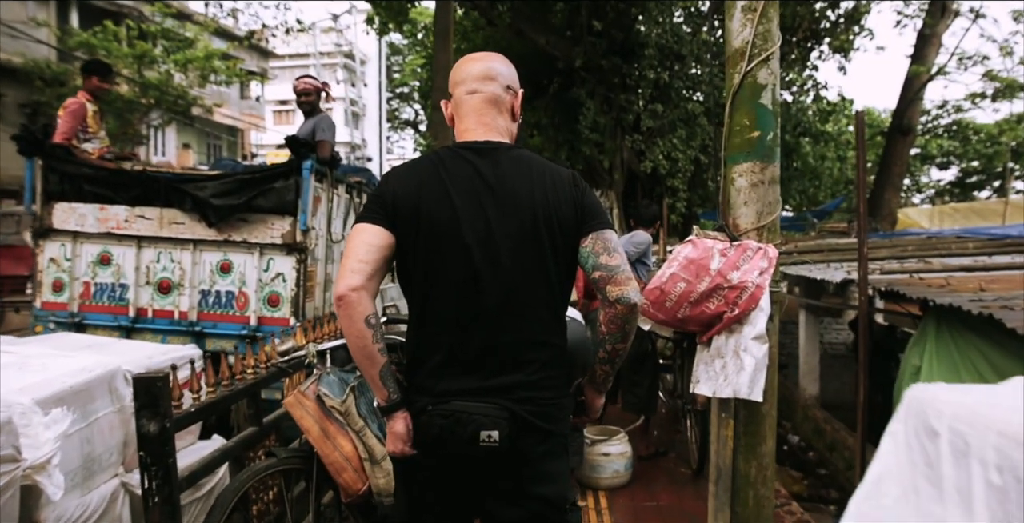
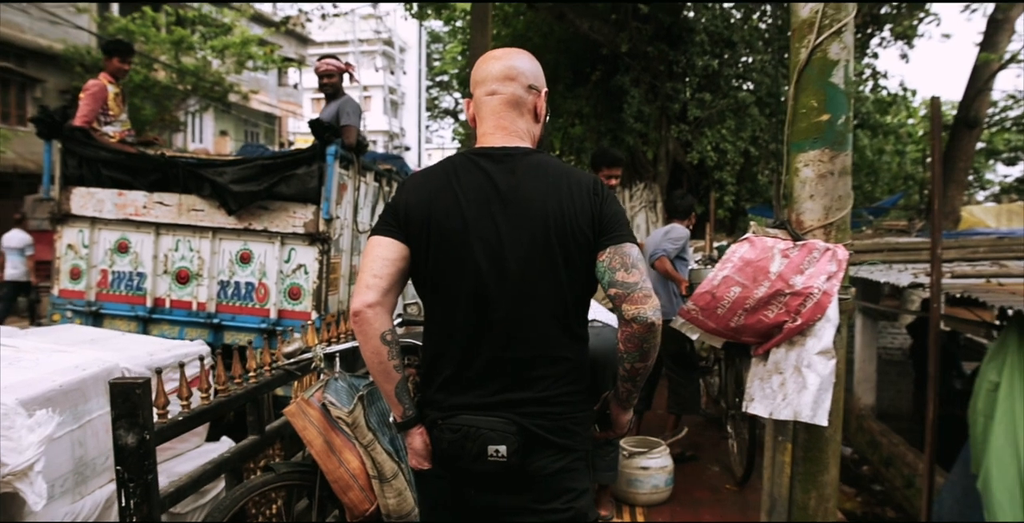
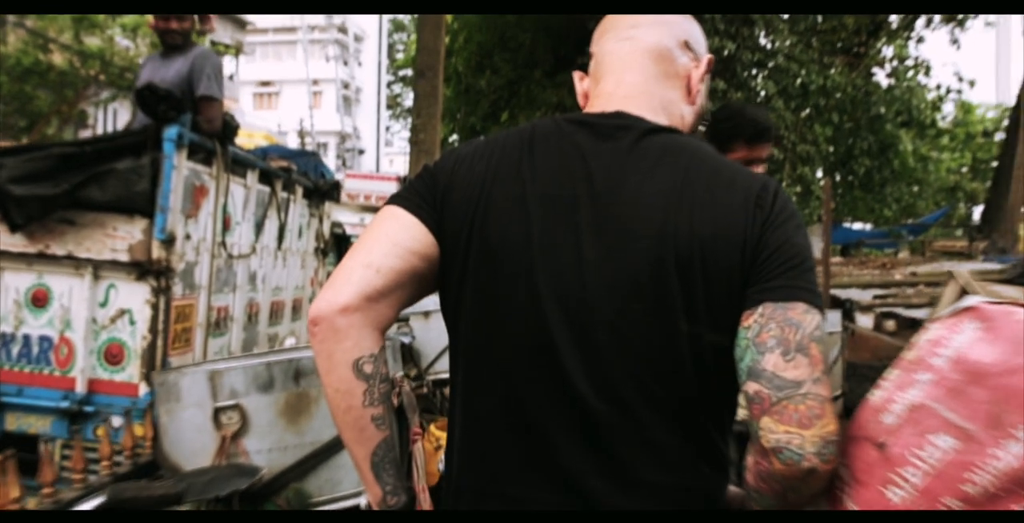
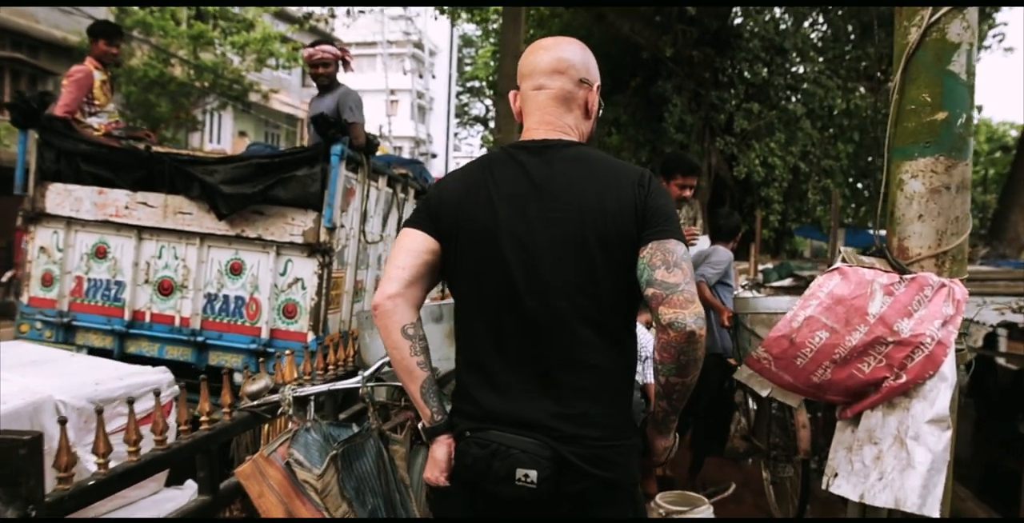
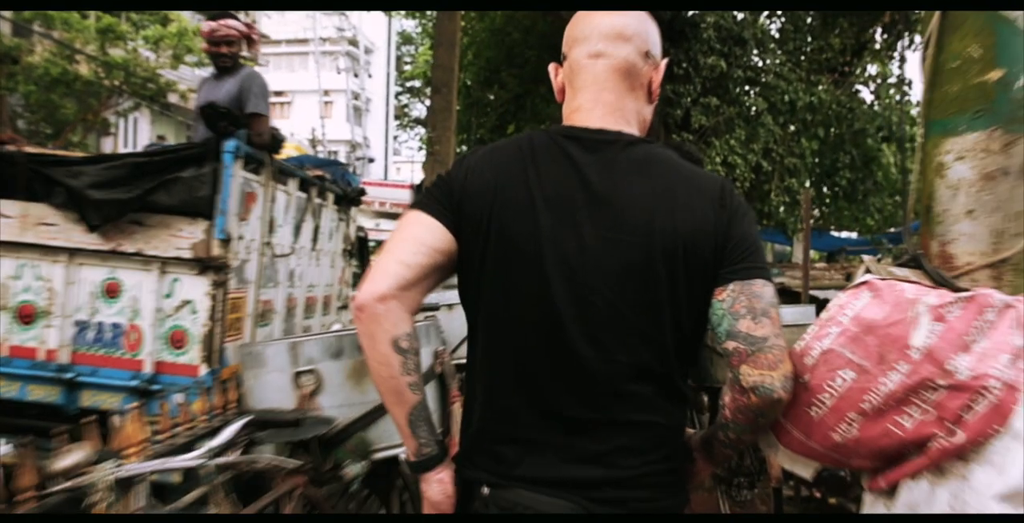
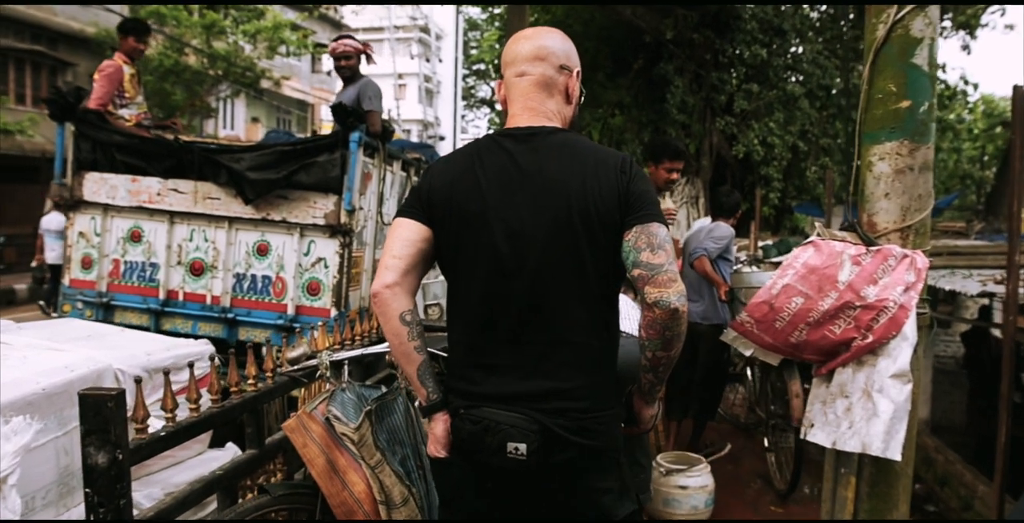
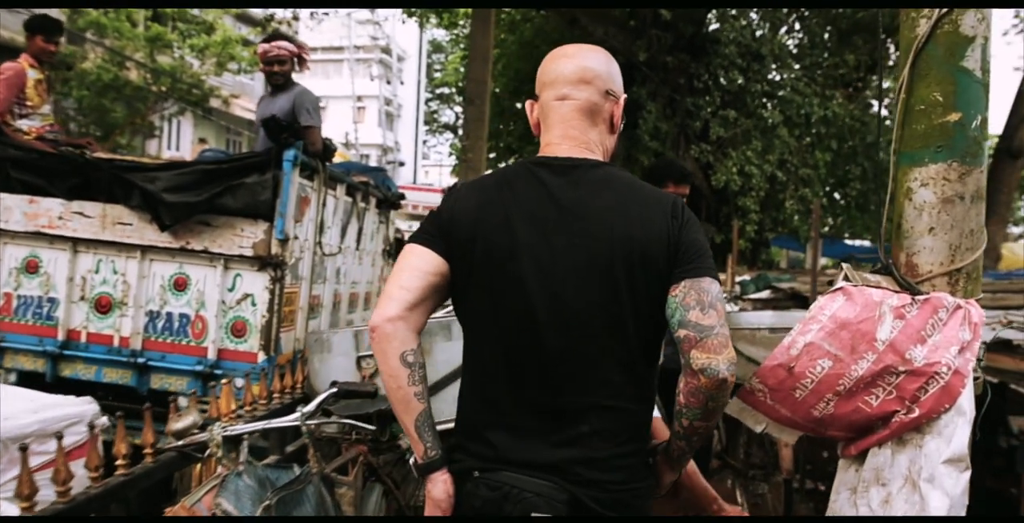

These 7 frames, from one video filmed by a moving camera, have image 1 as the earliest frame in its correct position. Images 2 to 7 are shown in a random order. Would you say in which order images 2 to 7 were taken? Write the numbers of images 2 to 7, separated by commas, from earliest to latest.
2, 6, 4, 7, 5, 3
